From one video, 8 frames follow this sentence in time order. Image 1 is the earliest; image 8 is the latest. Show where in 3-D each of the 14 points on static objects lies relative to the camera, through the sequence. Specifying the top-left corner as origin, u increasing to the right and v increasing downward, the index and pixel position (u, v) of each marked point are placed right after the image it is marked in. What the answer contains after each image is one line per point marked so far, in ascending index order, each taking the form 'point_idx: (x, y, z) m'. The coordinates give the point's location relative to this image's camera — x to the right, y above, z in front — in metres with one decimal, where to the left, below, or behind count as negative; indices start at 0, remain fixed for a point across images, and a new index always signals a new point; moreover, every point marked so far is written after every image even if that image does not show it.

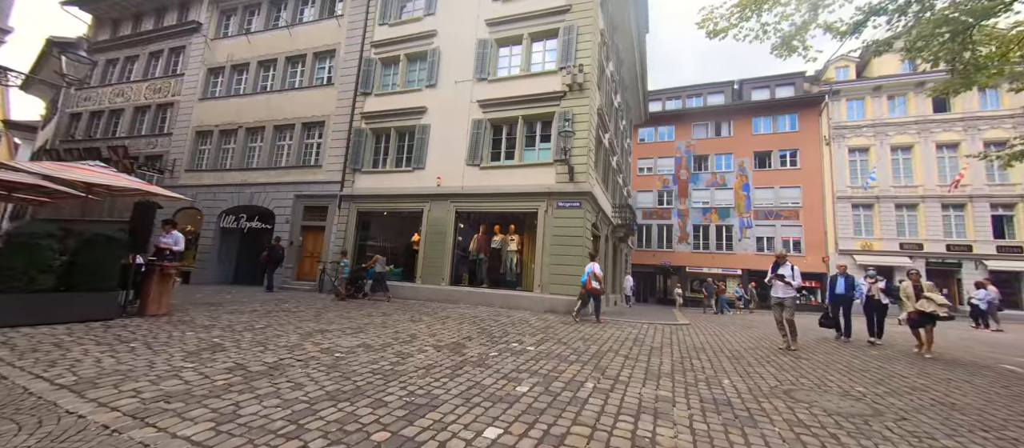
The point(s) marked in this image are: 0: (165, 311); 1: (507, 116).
0: (-6.8, -1.7, +7.2) m
1: (-0.2, +3.6, +12.2) m
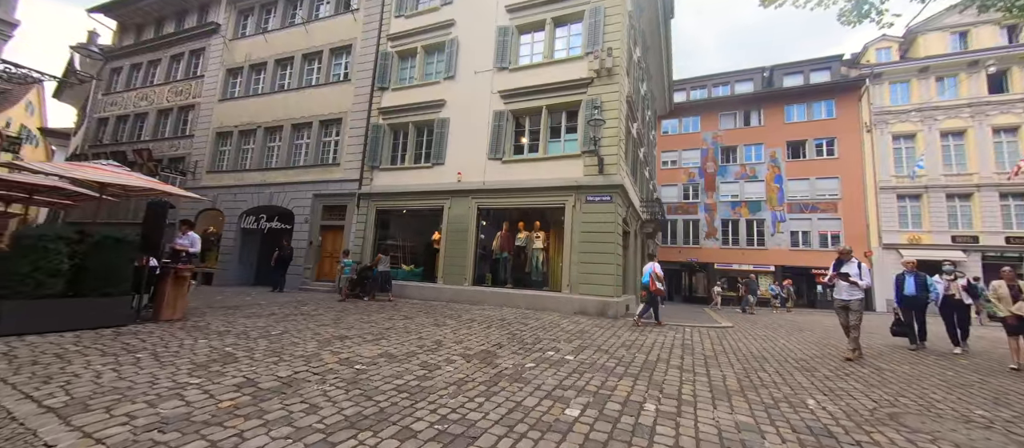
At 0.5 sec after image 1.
0: (-6.2, -1.7, +6.9) m
1: (+0.5, +3.7, +11.6) m
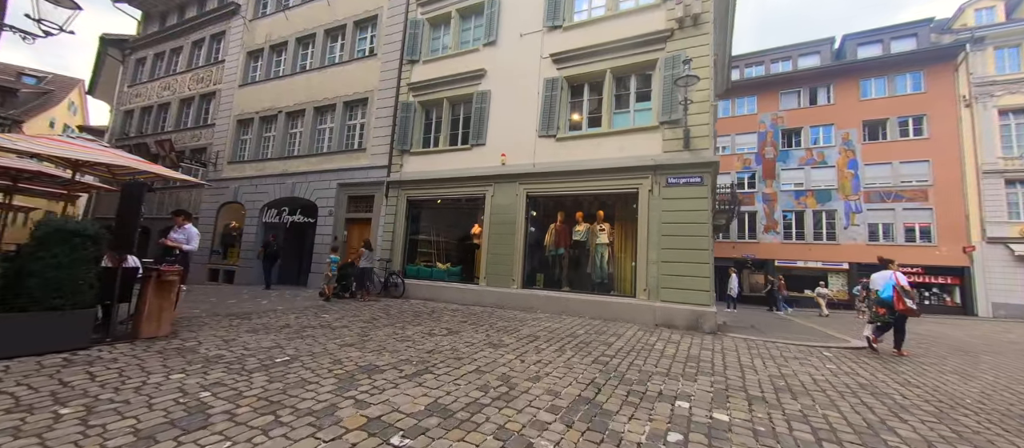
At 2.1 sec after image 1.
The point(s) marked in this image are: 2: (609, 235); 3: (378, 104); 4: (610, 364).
0: (-5.0, -1.6, +5.3) m
1: (+2.0, +4.0, +9.5) m
2: (+2.4, -0.3, +9.2) m
3: (-4.7, +4.2, +12.8) m
4: (+1.3, -1.9, +4.9) m
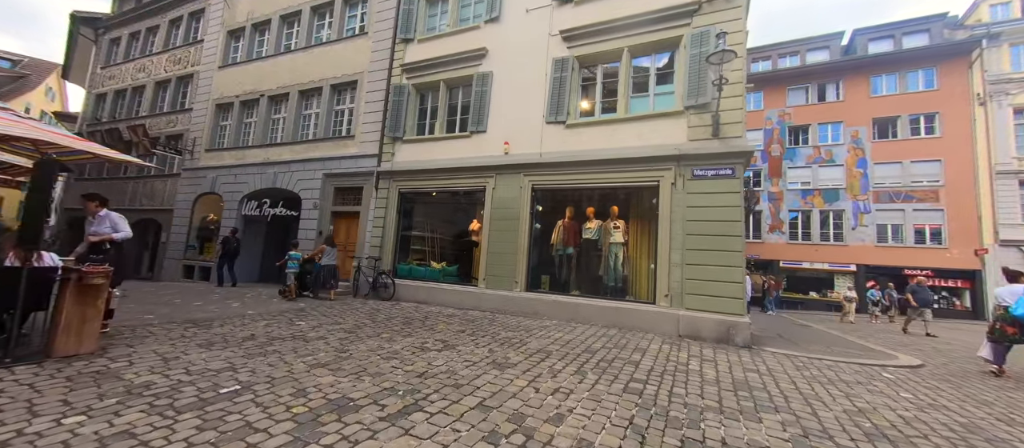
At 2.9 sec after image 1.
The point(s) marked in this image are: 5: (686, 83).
0: (-4.9, -1.4, +4.3) m
1: (+2.1, +4.0, +8.5) m
2: (+2.5, -0.2, +8.2) m
3: (-4.6, +4.4, +11.7) m
4: (+1.4, -1.8, +3.9) m
5: (+3.6, +2.9, +7.6) m
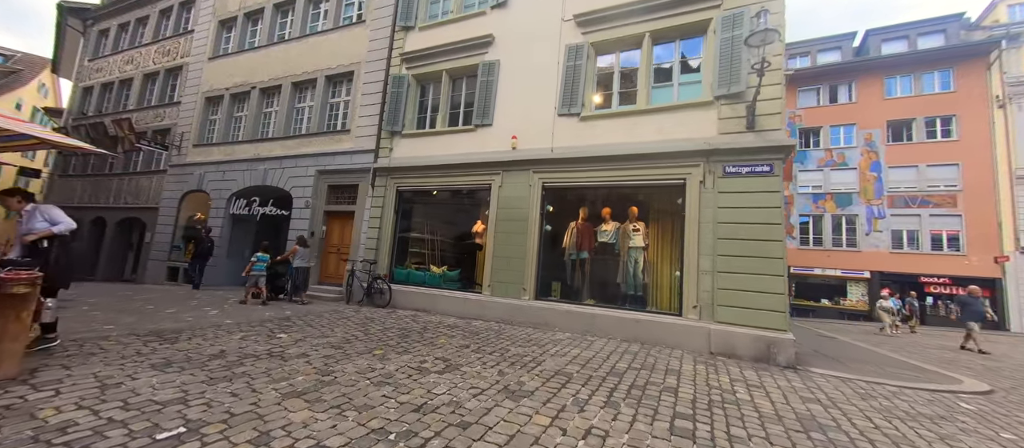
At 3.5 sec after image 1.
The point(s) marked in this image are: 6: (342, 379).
0: (-4.7, -1.4, +3.5) m
1: (+2.3, +4.0, +7.8) m
2: (+2.7, -0.3, +7.4) m
3: (-4.4, +4.4, +11.0) m
4: (+1.6, -1.8, +3.2) m
5: (+3.8, +2.9, +6.9) m
6: (-1.9, -1.7, +4.1) m
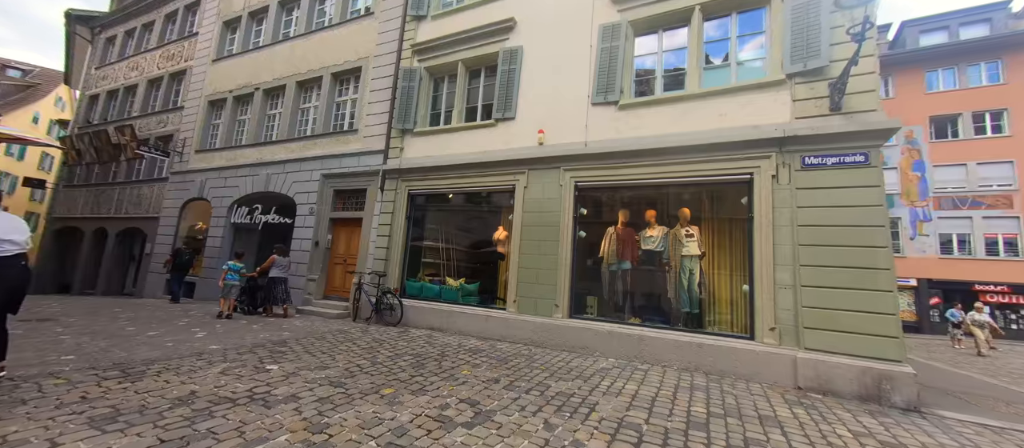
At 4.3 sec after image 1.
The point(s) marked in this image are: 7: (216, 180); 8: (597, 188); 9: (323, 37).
0: (-4.3, -1.5, +2.5) m
1: (+2.8, +3.9, +6.7) m
2: (+3.2, -0.3, +6.3) m
3: (-3.8, +4.1, +10.1) m
4: (+2.0, -1.8, +2.0) m
5: (+4.3, +2.8, +5.8) m
6: (-1.4, -1.8, +3.0) m
7: (-10.1, +1.5, +12.5) m
8: (+1.6, +0.7, +7.0) m
9: (-5.9, +5.8, +11.4) m
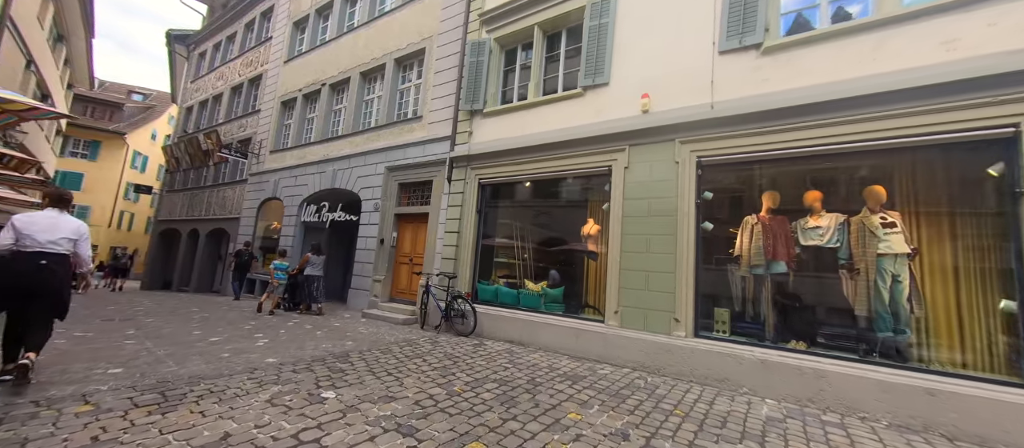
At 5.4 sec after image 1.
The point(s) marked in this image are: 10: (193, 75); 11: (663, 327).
0: (-3.4, -1.4, +1.7) m
1: (+4.2, +4.1, +4.8) m
2: (+4.6, -0.1, +4.3) m
3: (-1.8, +4.3, +9.1) m
4: (+2.8, -1.7, +0.2) m
5: (+5.5, +3.0, +3.6) m
6: (-0.5, -1.6, +1.8) m
7: (-7.6, +1.5, +12.5) m
8: (+3.1, +0.9, +5.2) m
9: (-3.7, +5.9, +10.8) m
10: (-17.3, +8.1, +20.0) m
11: (+2.1, -1.4, +5.2) m
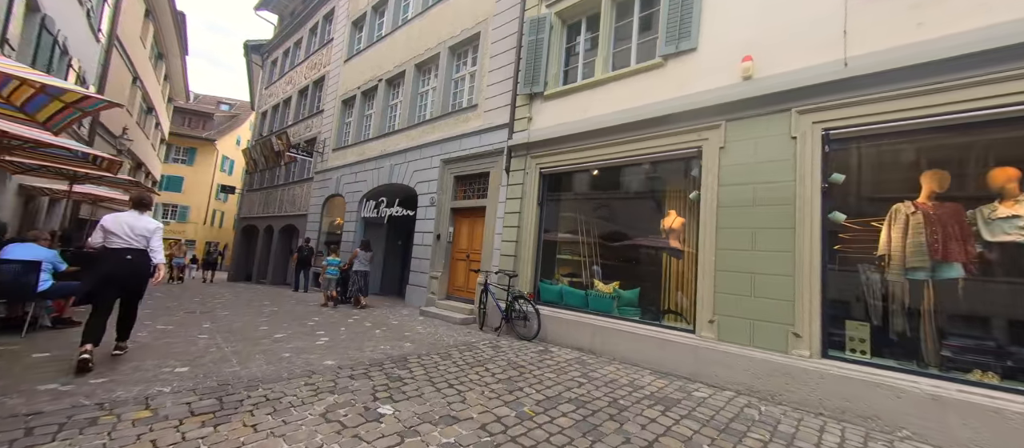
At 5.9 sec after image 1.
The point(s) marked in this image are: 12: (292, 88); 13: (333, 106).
0: (-2.9, -1.4, +1.5) m
1: (+5.0, +4.2, +3.4) m
2: (+5.3, 0.0, +2.9) m
3: (-0.4, +4.4, +8.6) m
4: (+3.0, -1.6, -0.8) m
5: (+6.1, +3.1, +2.1) m
6: (0.0, -1.6, +1.2) m
7: (-5.7, +1.7, +12.8) m
8: (+3.9, +1.0, +4.0) m
9: (-2.0, +6.1, +10.4) m
10: (-14.3, +8.2, +21.4) m
11: (+3.0, -1.3, +4.2) m
12: (-10.9, +6.7, +18.2) m
13: (-7.1, +4.7, +14.5) m
